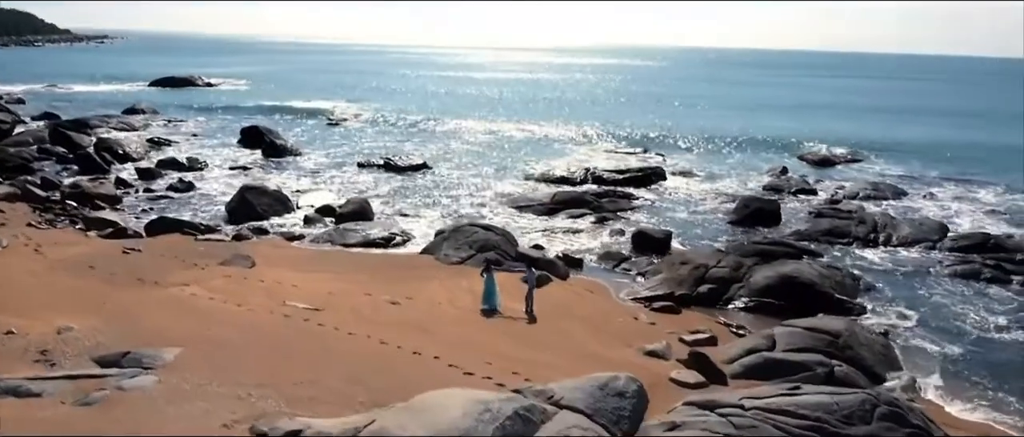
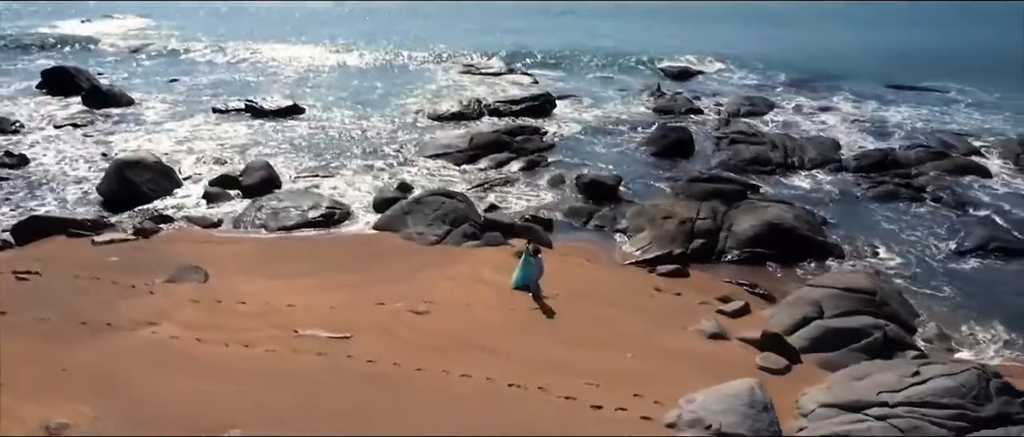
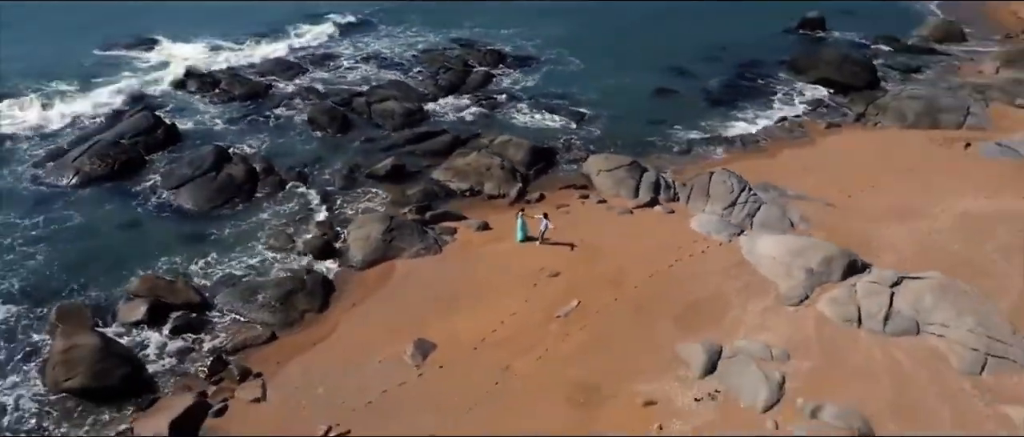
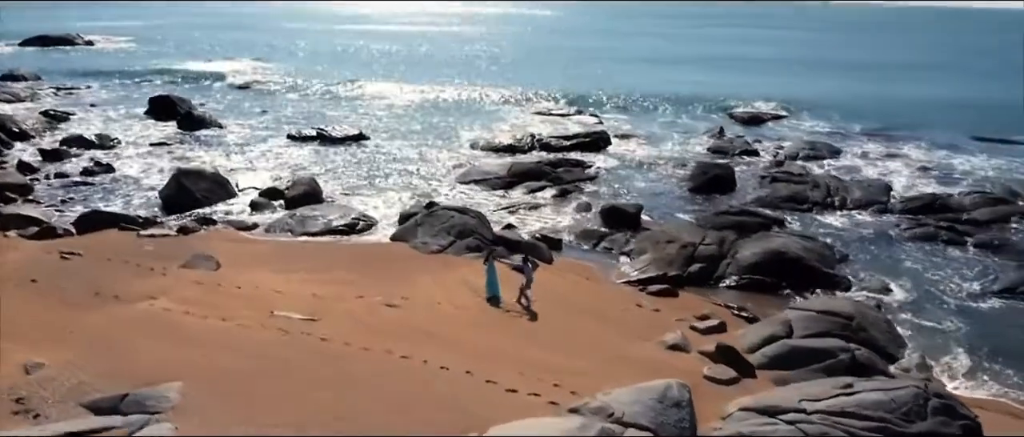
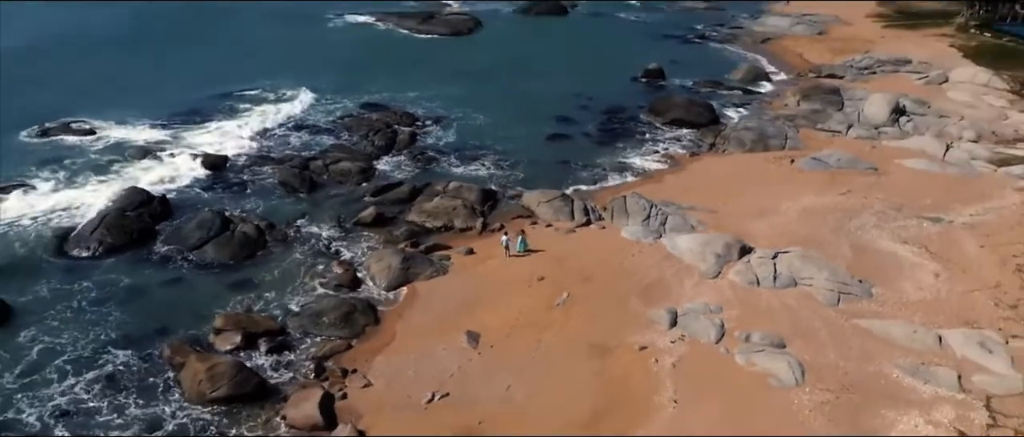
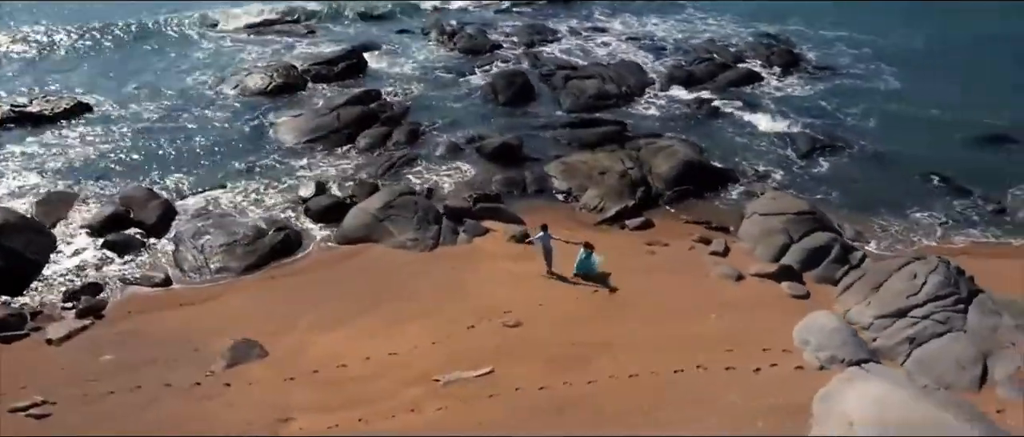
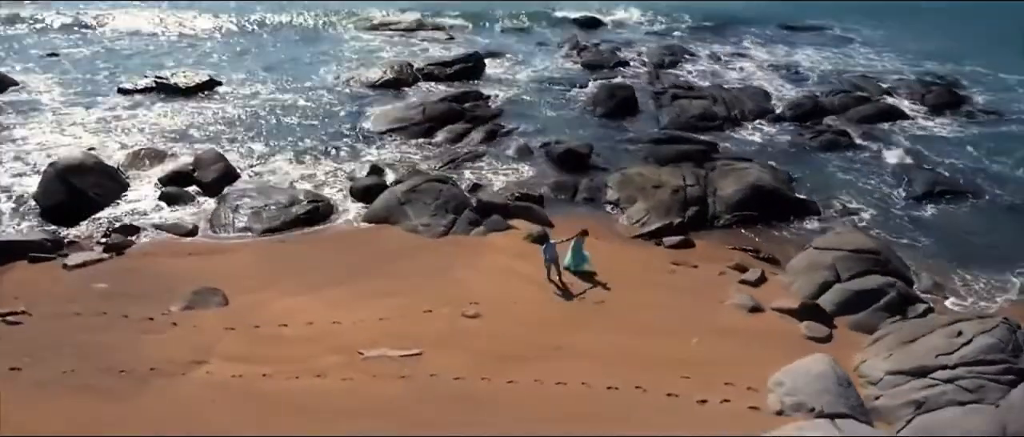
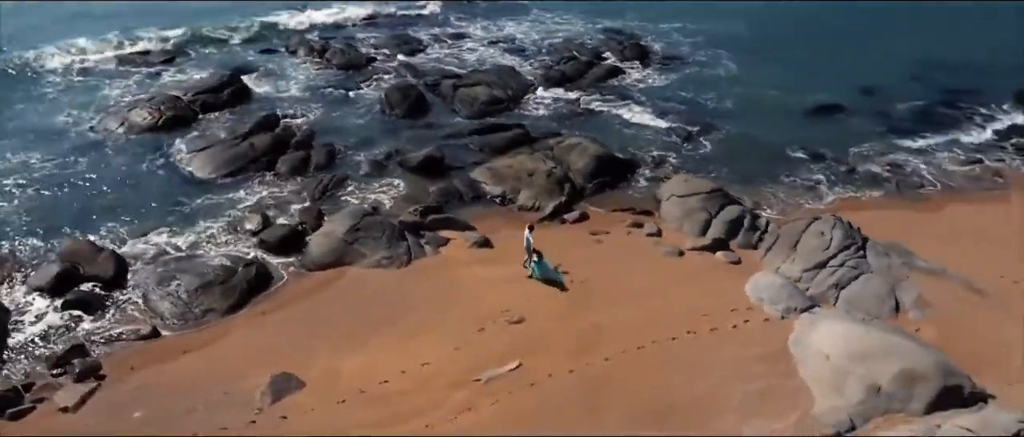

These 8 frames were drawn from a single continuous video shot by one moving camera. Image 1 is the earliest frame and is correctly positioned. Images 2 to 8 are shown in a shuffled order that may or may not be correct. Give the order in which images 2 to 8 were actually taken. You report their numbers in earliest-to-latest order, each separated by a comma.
4, 2, 7, 6, 8, 3, 5
